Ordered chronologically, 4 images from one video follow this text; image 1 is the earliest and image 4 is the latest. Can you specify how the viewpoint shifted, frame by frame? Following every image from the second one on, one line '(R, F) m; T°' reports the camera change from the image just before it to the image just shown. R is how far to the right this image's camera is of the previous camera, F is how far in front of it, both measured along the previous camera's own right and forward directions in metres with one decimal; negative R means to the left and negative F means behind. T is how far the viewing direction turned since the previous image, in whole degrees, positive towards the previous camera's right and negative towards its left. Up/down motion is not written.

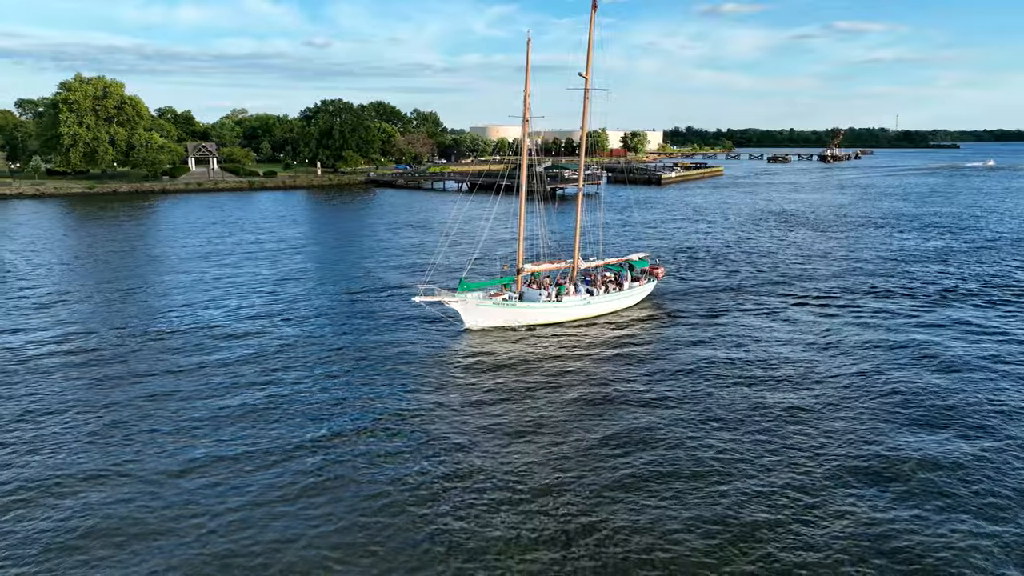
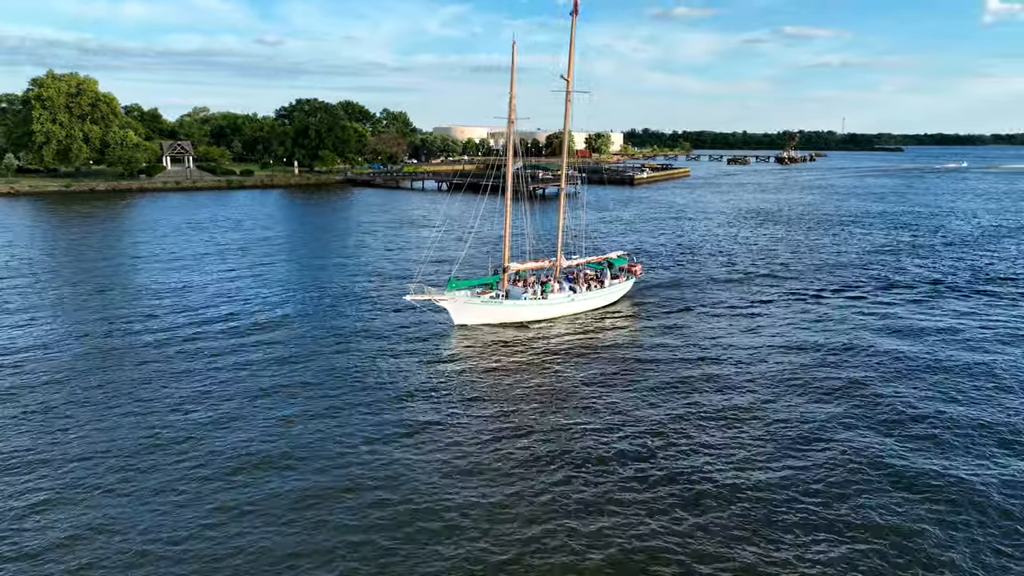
(-3.4, -2.1) m; +3°
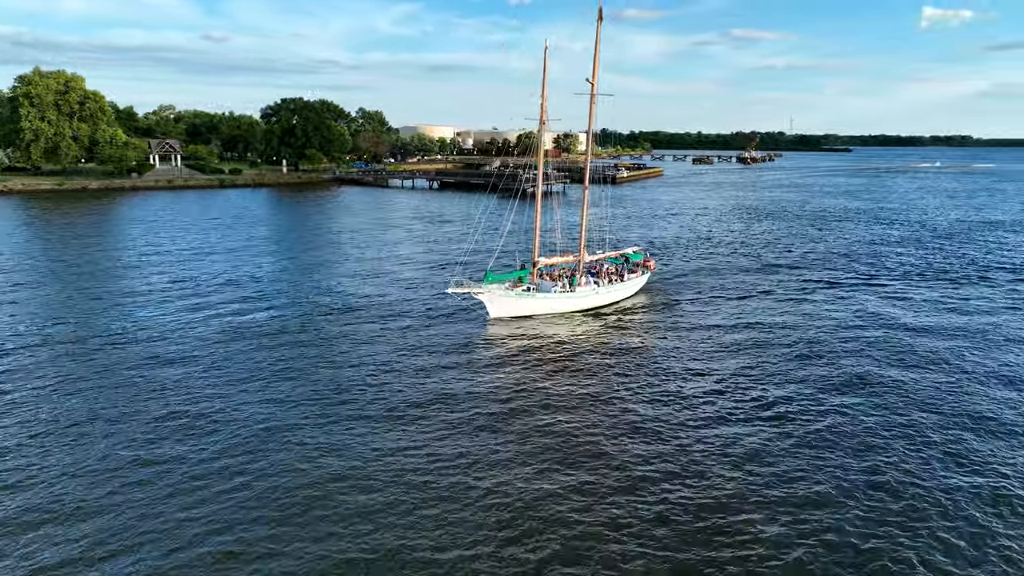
(-5.5, -2.8) m; +3°
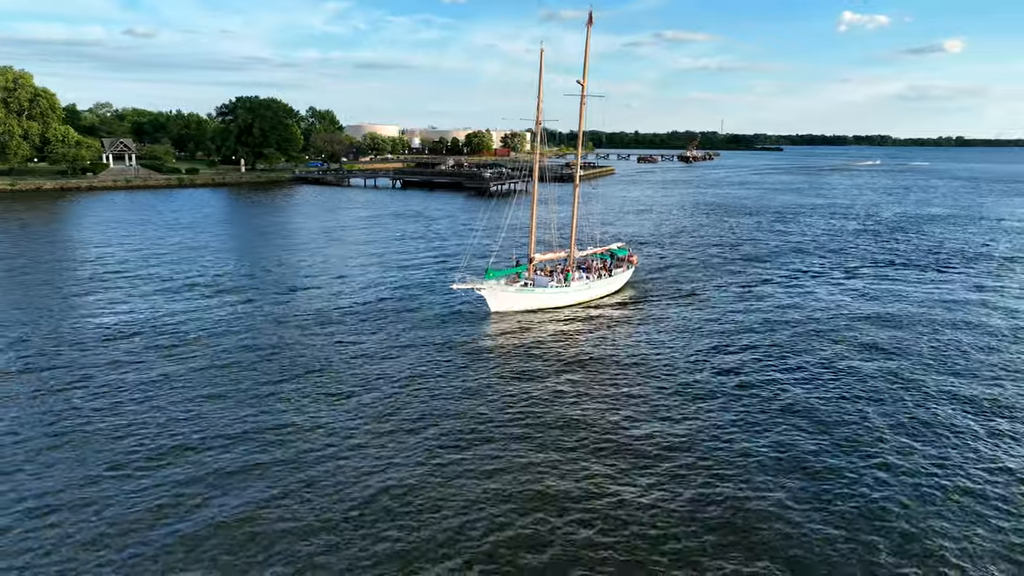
(-4.0, -2.1) m; +5°
